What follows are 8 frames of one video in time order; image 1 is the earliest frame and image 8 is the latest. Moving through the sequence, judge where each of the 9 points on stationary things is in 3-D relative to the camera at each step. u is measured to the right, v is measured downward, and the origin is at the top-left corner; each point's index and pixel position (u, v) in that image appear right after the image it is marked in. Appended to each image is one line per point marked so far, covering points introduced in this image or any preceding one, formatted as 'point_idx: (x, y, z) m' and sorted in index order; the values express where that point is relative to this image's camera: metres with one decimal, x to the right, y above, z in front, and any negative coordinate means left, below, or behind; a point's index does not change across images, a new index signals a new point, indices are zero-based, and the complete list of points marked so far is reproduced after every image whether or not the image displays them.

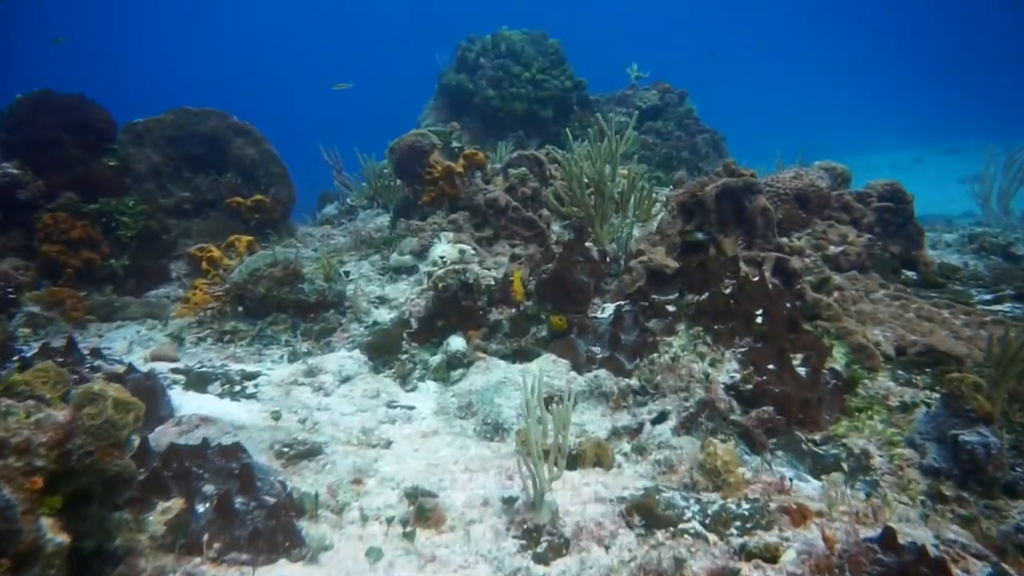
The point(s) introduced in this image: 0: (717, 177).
0: (+1.5, +0.8, +5.7) m
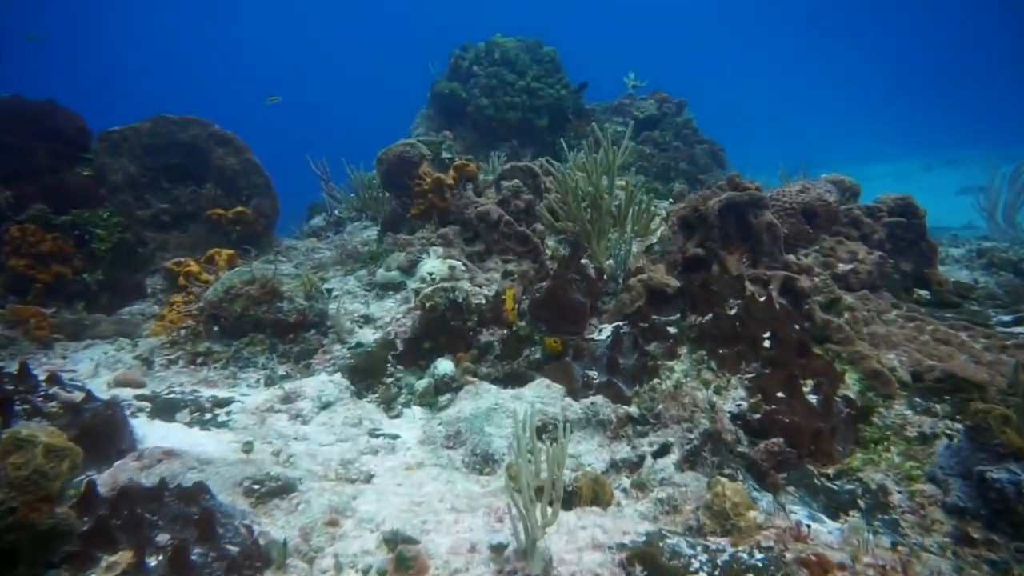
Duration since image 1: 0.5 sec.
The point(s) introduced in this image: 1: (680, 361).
0: (+1.5, +0.7, +5.4) m
1: (+1.0, -0.4, +4.5) m
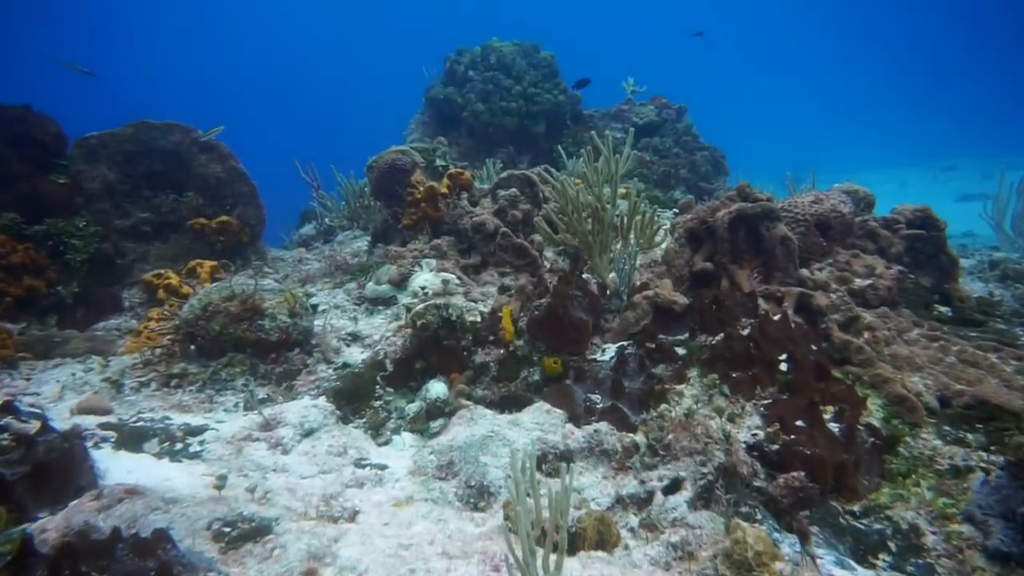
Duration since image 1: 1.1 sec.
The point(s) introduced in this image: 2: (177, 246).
0: (+1.5, +0.6, +5.1) m
1: (+1.0, -0.5, +4.1) m
2: (-2.9, +0.4, +6.7) m
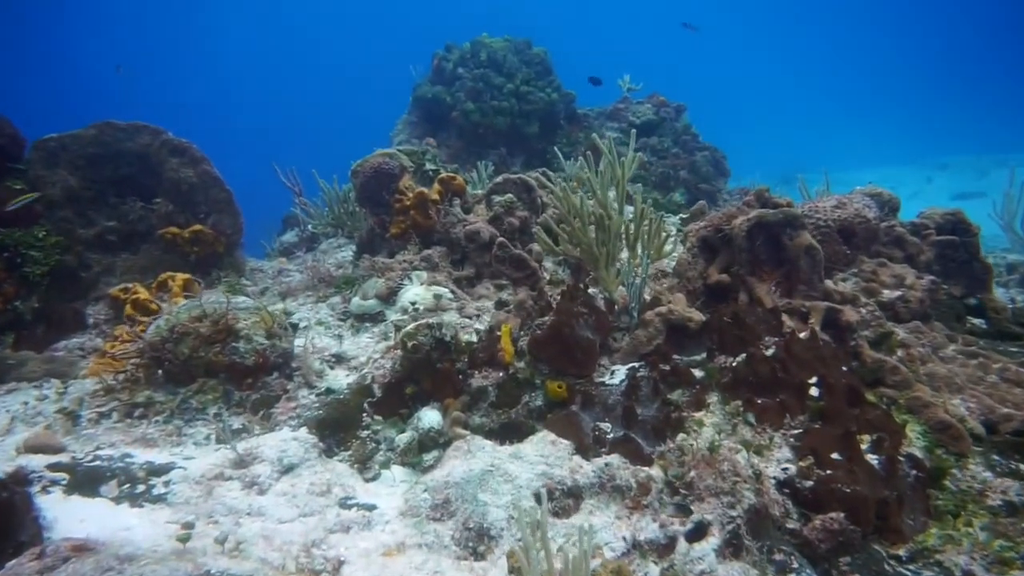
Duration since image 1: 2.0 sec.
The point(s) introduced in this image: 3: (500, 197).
0: (+1.4, +0.5, +4.7) m
1: (+1.0, -0.6, +3.8) m
2: (-3.0, +0.3, +6.2) m
3: (-0.1, +0.7, +5.8) m
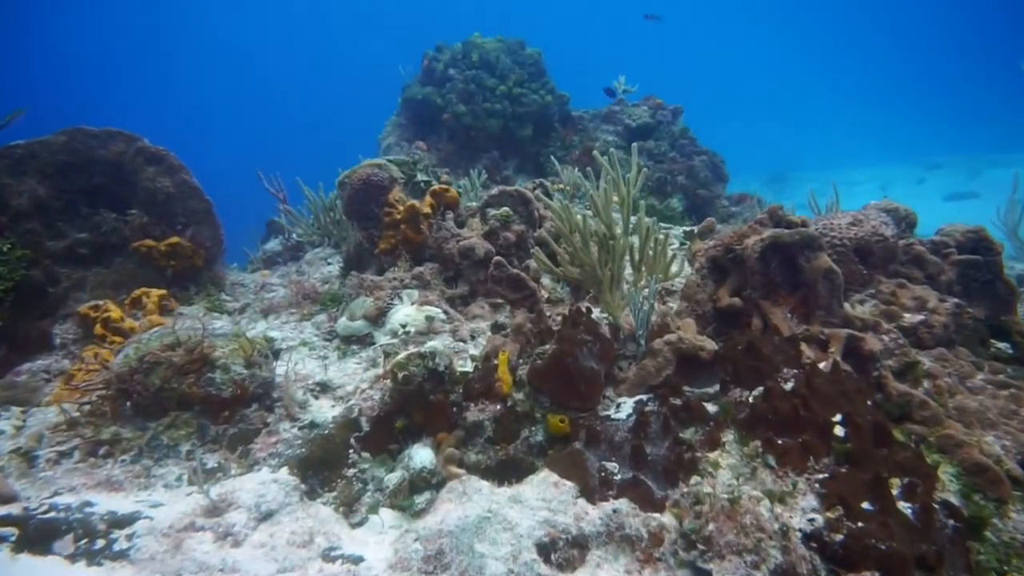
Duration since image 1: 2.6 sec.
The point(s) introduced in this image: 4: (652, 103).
0: (+1.4, +0.4, +4.4) m
1: (+1.0, -0.7, +3.5) m
2: (-3.0, +0.1, +5.9) m
3: (-0.1, +0.6, +5.5) m
4: (+2.4, +3.1, +13.1) m
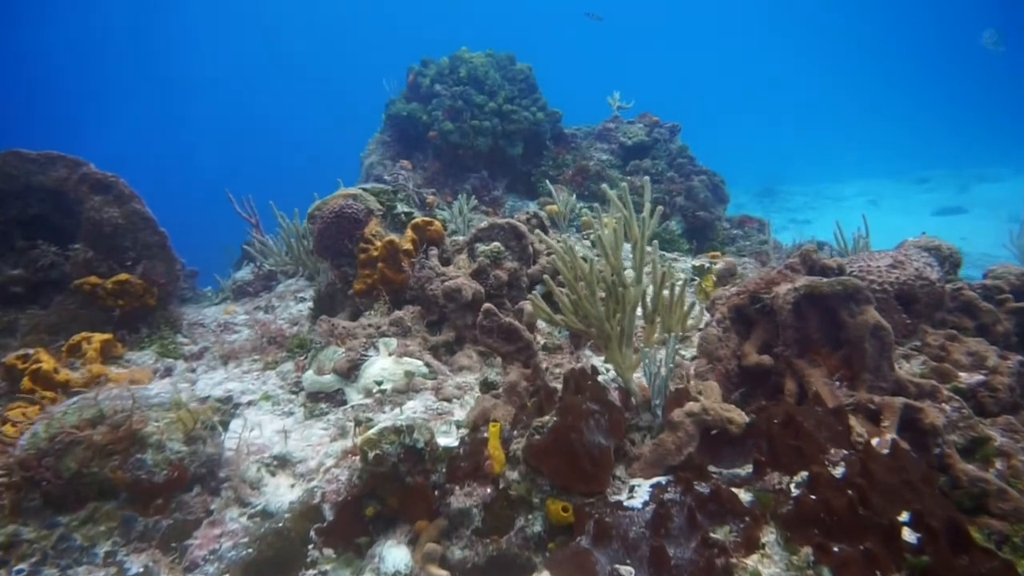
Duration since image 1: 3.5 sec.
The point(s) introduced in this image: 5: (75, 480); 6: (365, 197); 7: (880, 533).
0: (+1.4, +0.1, +3.8) m
1: (+0.9, -1.0, +2.8) m
2: (-3.1, -0.2, +5.2) m
3: (-0.2, +0.3, +4.9) m
4: (+2.2, +2.7, +12.6) m
5: (-1.8, -0.8, +3.2) m
6: (-1.0, +0.7, +5.4) m
7: (+1.3, -0.9, +2.7) m
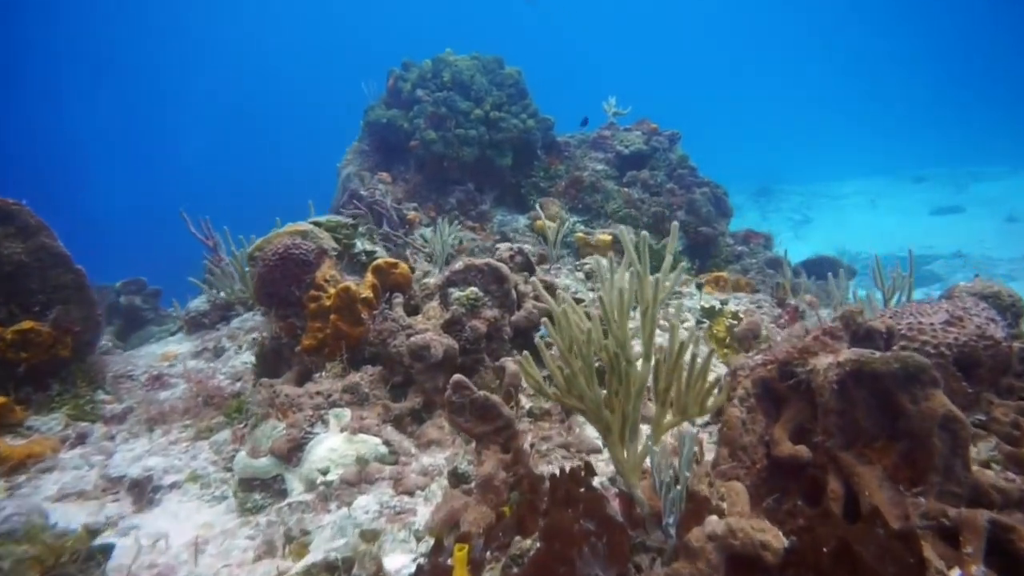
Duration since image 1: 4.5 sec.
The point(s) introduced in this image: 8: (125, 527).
0: (+1.3, -0.2, +3.1) m
1: (+0.8, -1.3, +2.1) m
2: (-3.2, -0.5, +4.5) m
3: (-0.3, 0.0, +4.2) m
4: (+2.0, +2.5, +11.8) m
5: (-1.9, -1.1, +2.5) m
6: (-1.1, +0.4, +4.6) m
7: (+1.2, -1.1, +2.0) m
8: (-1.6, -1.0, +3.3) m
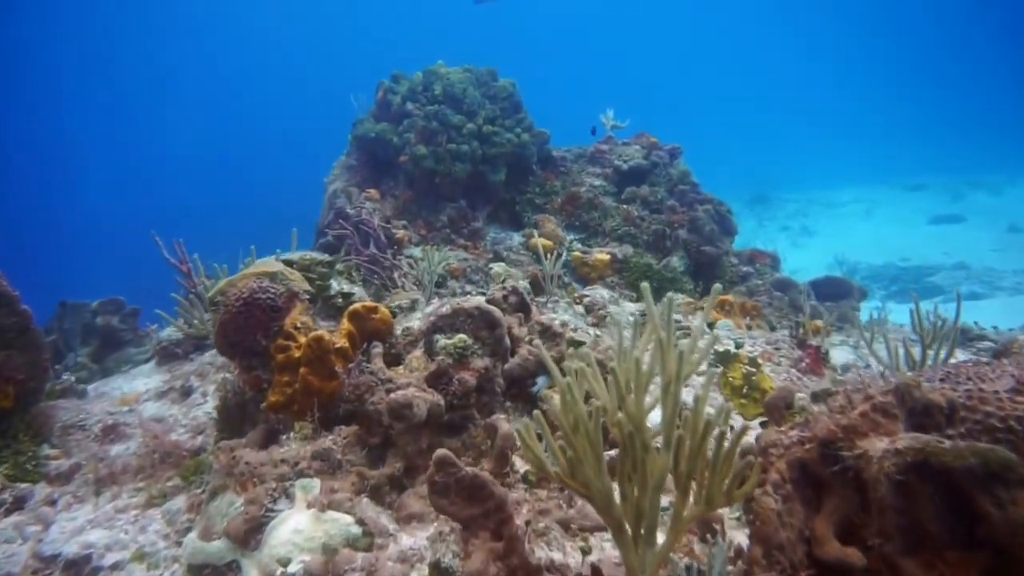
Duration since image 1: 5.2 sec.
0: (+1.3, -0.4, +2.6) m
1: (+0.8, -1.5, +1.6) m
2: (-3.2, -0.7, +4.0) m
3: (-0.3, -0.2, +3.7) m
4: (+2.0, +2.2, +11.4) m
5: (-1.9, -1.3, +2.0) m
6: (-1.2, +0.1, +4.2) m
7: (+1.2, -1.4, +1.5) m
8: (-1.6, -1.2, +2.8) m
